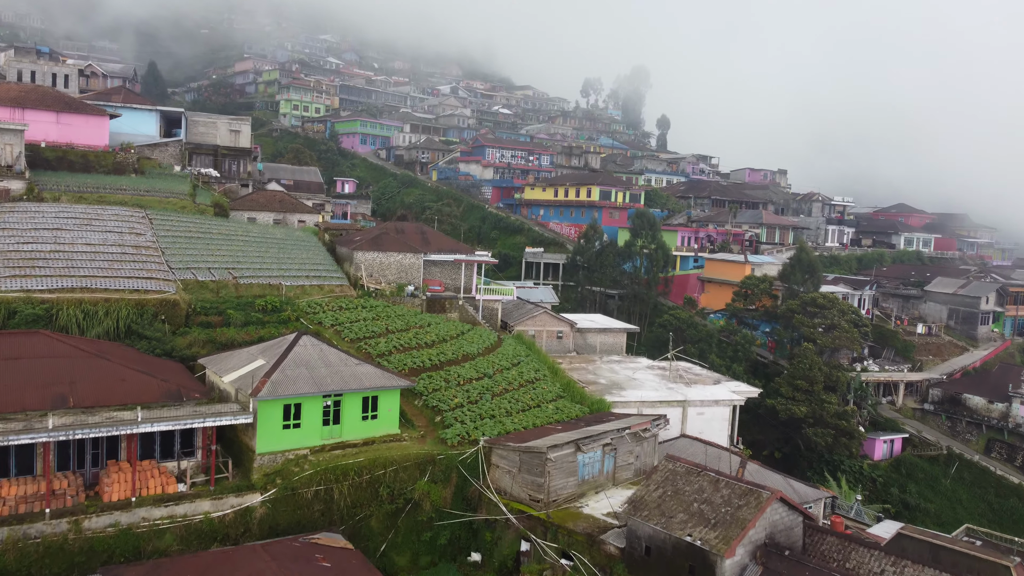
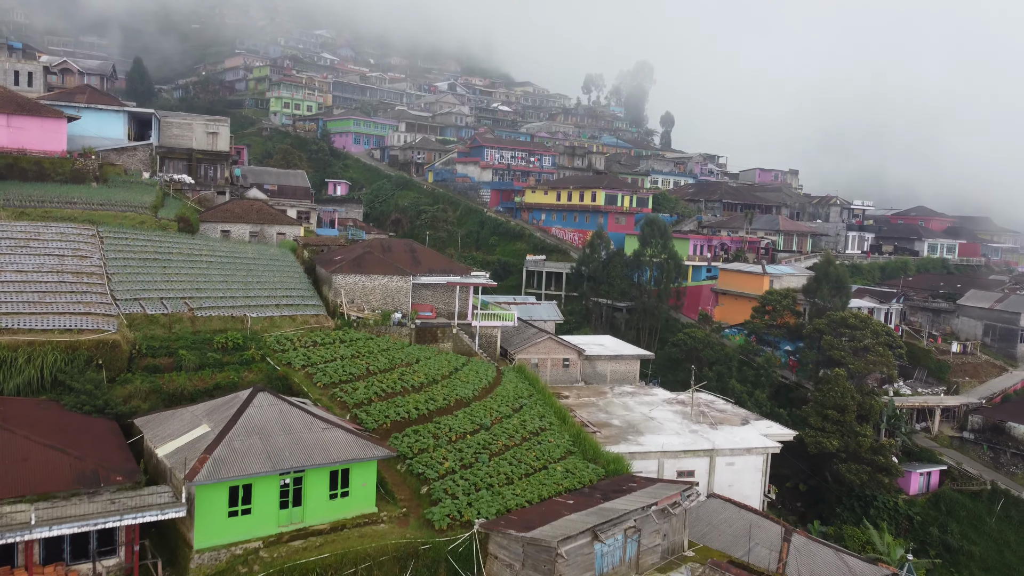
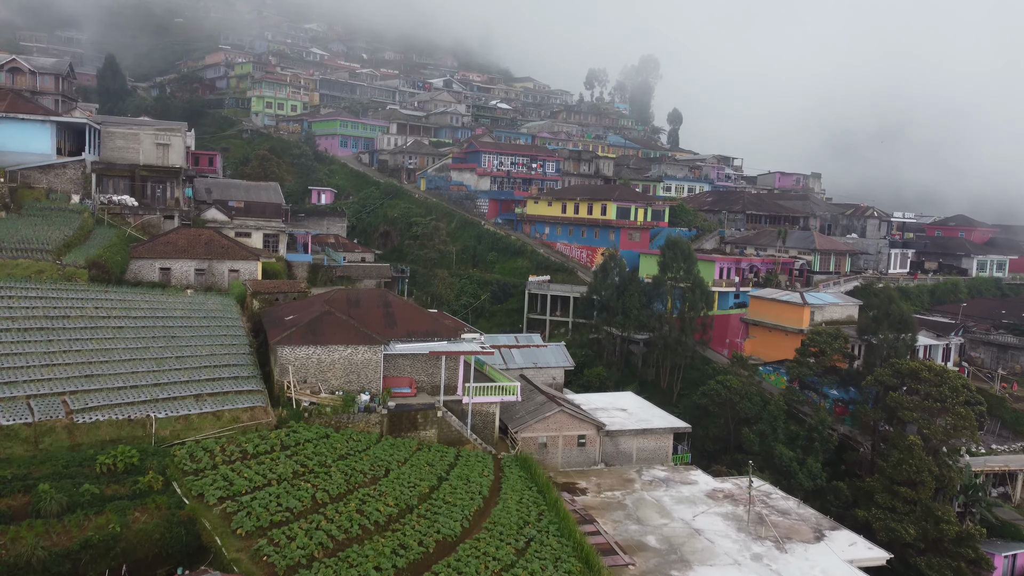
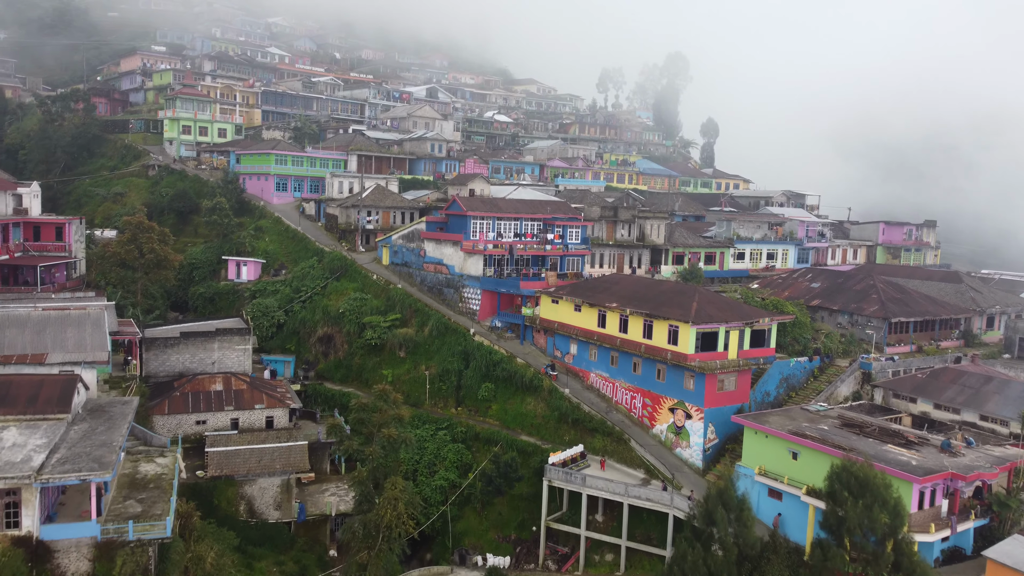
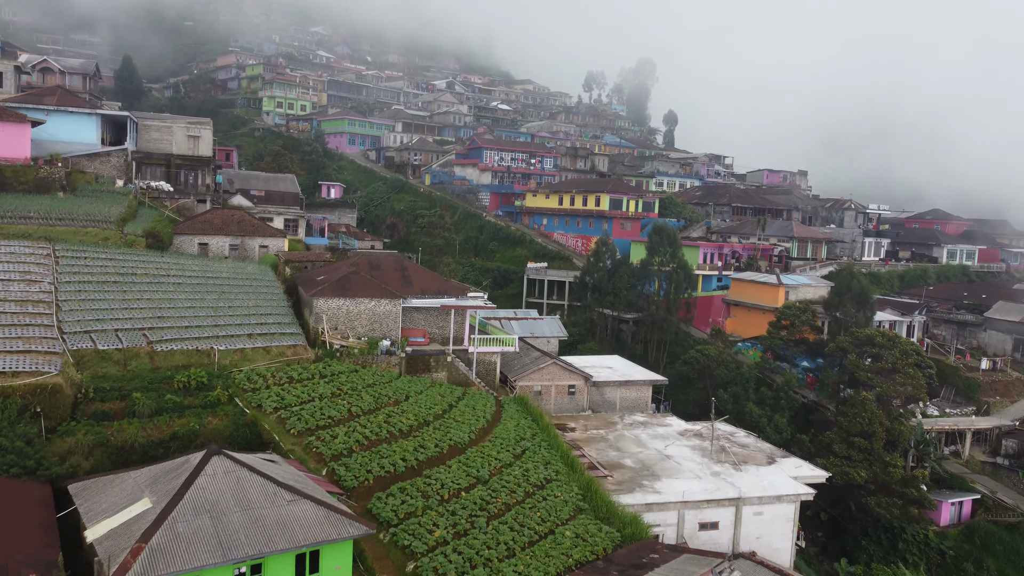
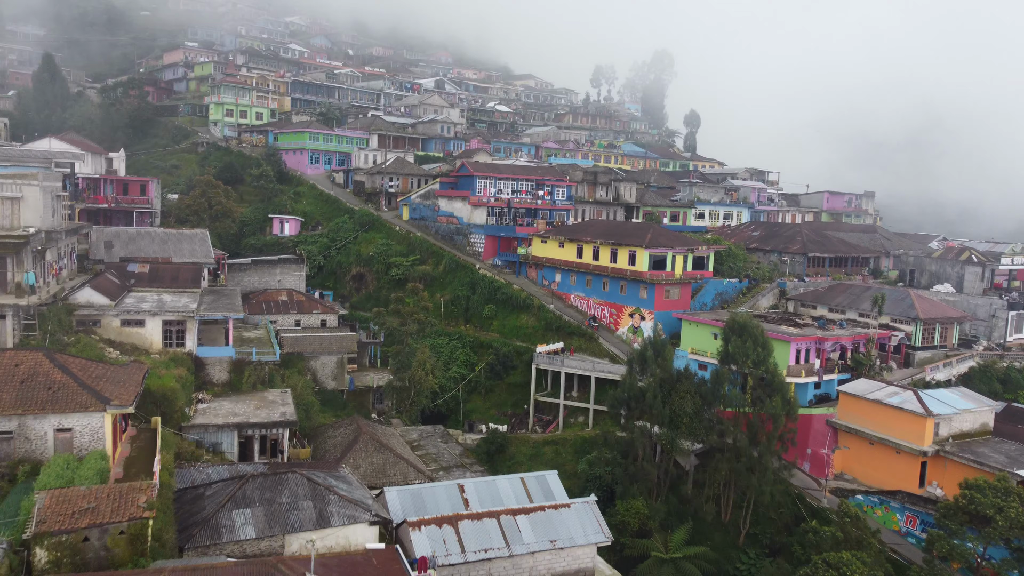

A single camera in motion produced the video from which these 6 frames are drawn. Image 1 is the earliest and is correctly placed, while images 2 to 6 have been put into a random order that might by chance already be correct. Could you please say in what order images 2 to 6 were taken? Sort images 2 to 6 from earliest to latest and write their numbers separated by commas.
2, 5, 3, 6, 4
